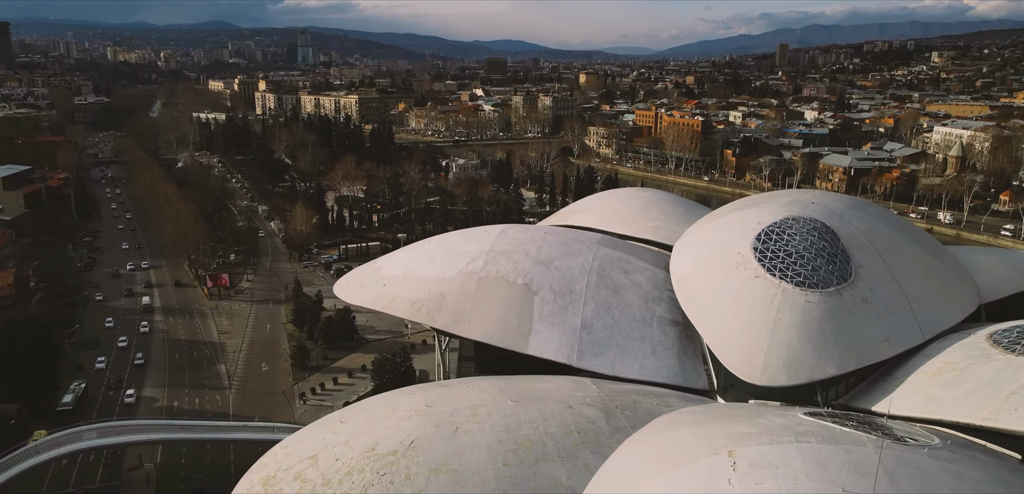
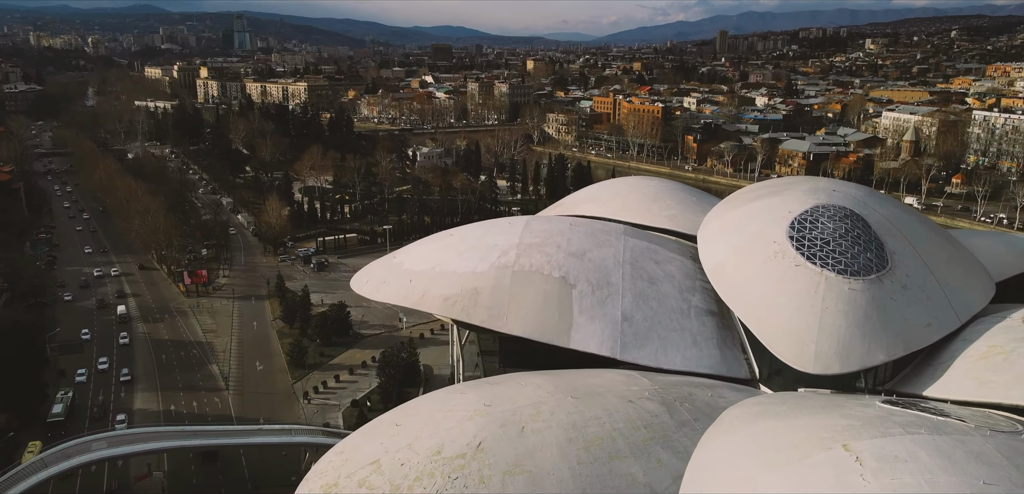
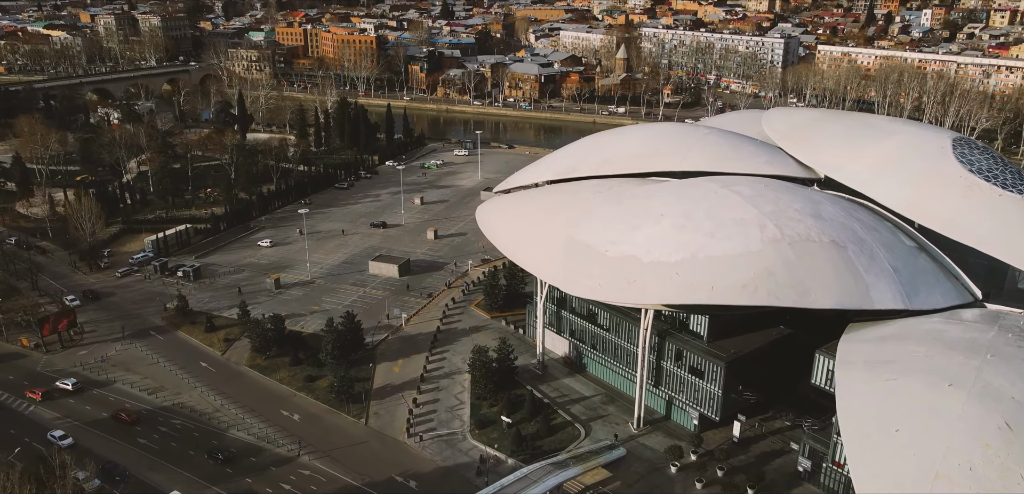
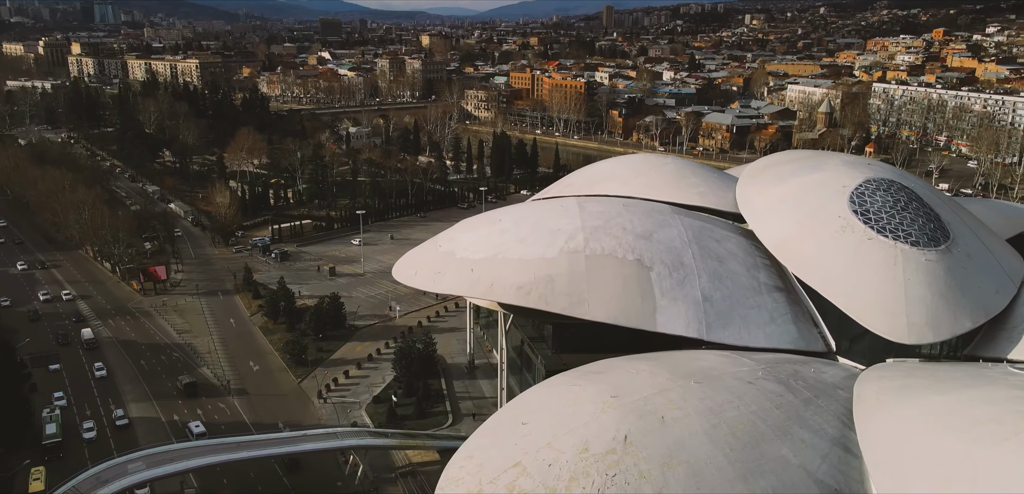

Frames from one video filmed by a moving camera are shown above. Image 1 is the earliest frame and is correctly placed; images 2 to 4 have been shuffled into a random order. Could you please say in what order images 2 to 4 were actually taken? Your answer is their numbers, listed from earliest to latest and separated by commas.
2, 4, 3
